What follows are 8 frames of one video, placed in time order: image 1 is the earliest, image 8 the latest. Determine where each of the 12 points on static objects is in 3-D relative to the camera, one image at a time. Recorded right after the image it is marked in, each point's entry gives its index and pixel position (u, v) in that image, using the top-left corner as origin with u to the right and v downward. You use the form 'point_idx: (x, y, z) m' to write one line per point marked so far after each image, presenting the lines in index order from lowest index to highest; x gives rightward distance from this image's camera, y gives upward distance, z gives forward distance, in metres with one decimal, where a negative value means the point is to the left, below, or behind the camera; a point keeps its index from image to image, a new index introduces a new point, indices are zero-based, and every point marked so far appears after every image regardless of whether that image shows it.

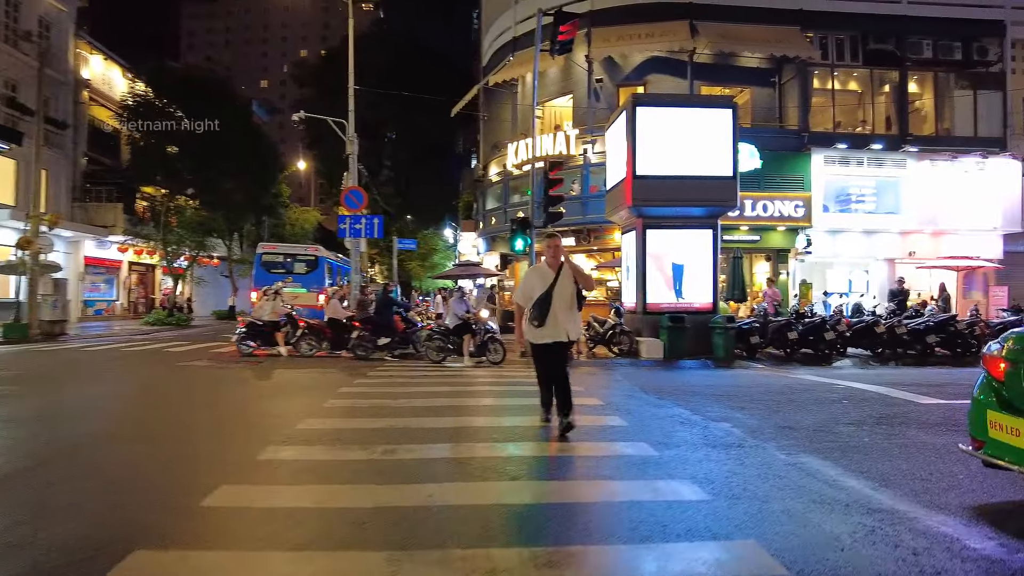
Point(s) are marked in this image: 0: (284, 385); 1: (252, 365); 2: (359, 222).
0: (-3.6, -1.6, +10.6) m
1: (-5.3, -1.6, +13.7) m
2: (-4.5, +1.9, +19.2) m
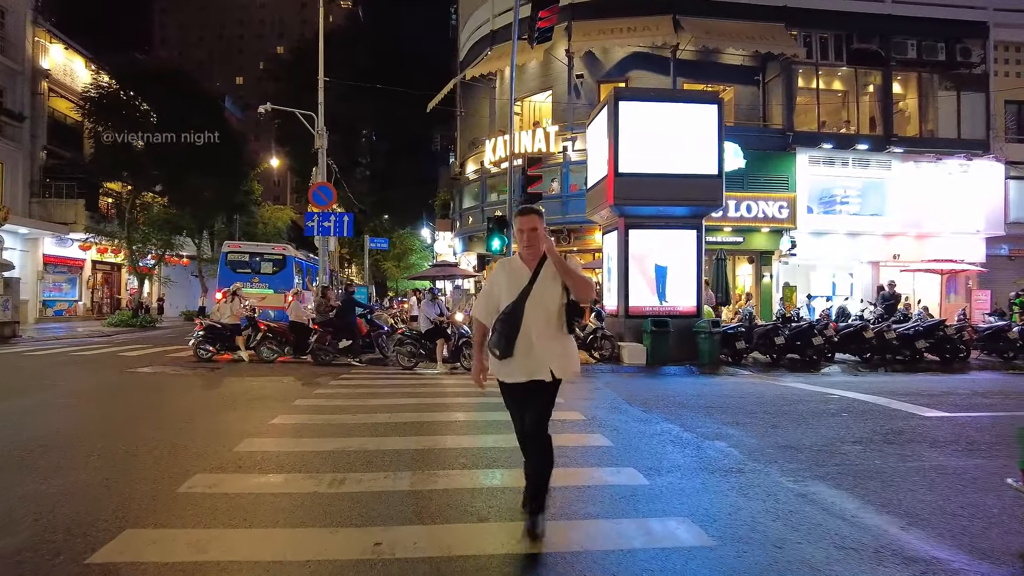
0: (-4.0, -1.6, +9.7) m
1: (-5.8, -1.6, +12.8) m
2: (-5.1, +1.9, +18.3) m
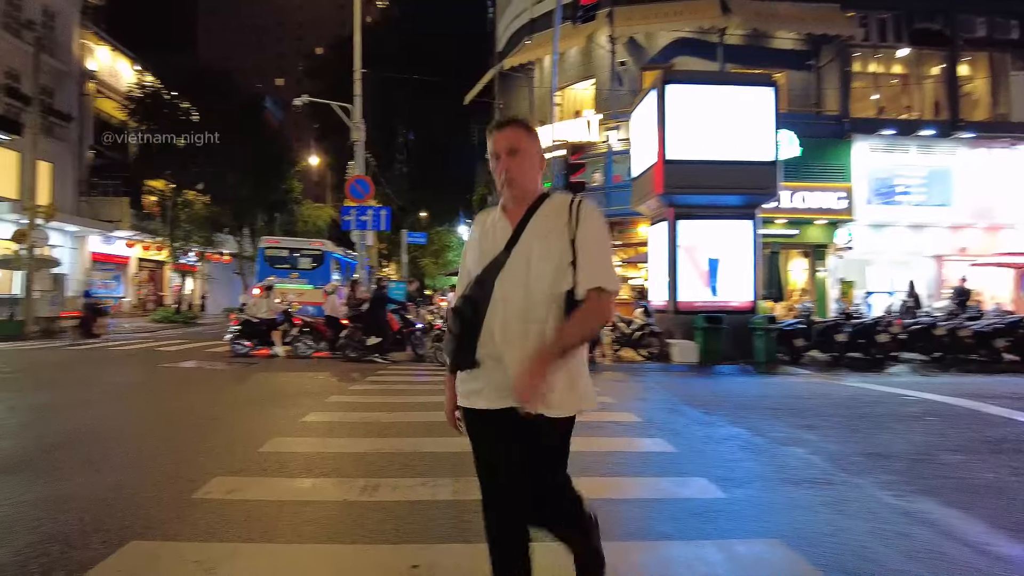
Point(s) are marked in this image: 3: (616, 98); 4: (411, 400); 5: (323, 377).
0: (-3.4, -1.5, +9.3) m
1: (-5.0, -1.5, +12.5) m
2: (-4.0, +2.0, +18.0) m
3: (+3.2, +5.8, +20.0) m
4: (-1.2, -1.4, +8.1) m
5: (-3.1, -1.5, +11.0) m
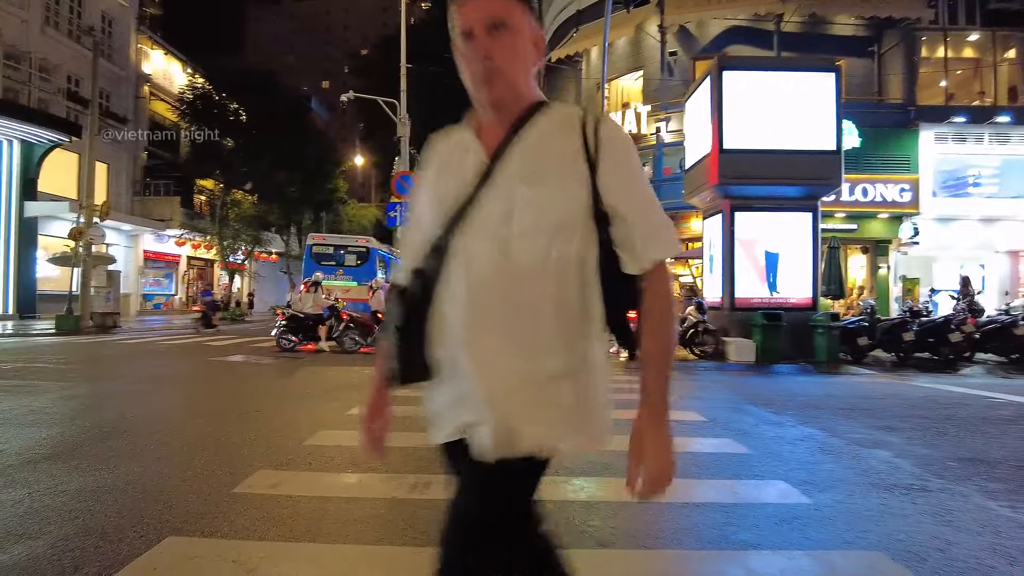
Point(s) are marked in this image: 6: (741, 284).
0: (-2.7, -1.3, +9.2) m
1: (-4.1, -1.4, +12.4) m
2: (-2.8, +2.1, +17.8) m
3: (+4.5, +5.8, +19.4) m
4: (-0.6, -1.3, +7.8) m
5: (-2.4, -1.4, +10.8) m
6: (+4.6, +0.1, +13.4) m
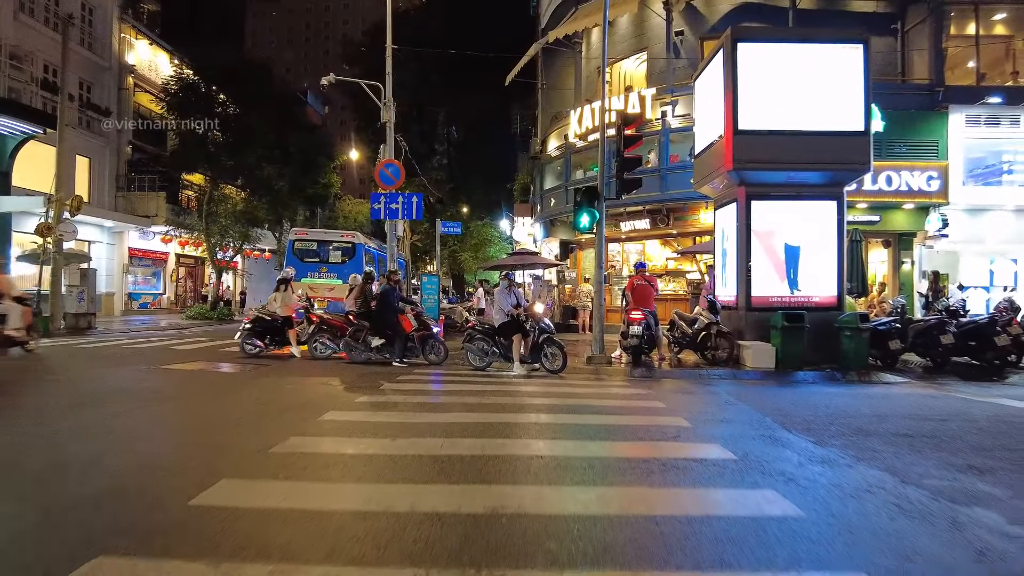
0: (-2.9, -1.3, +7.8) m
1: (-4.3, -1.4, +11.1) m
2: (-3.0, +2.2, +16.5) m
3: (+4.4, +5.9, +18.0) m
4: (-0.8, -1.3, +6.4) m
5: (-2.5, -1.4, +9.5) m
6: (+4.4, +0.1, +12.0) m
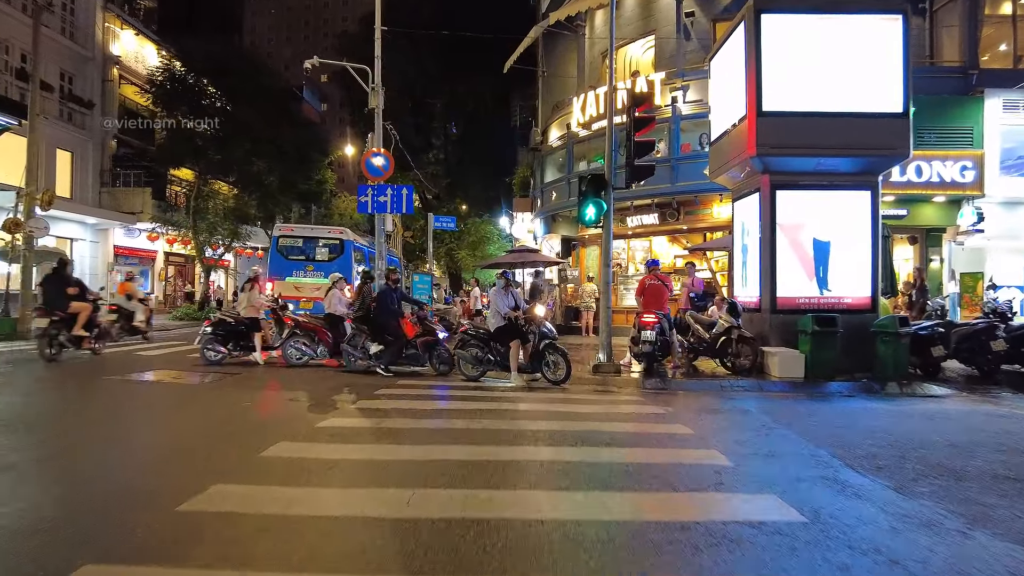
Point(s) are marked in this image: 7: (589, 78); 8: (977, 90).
0: (-2.9, -1.3, +6.6) m
1: (-4.3, -1.4, +9.9) m
2: (-3.0, +2.2, +15.3) m
3: (+4.3, +5.9, +16.8) m
4: (-0.9, -1.3, +5.2) m
5: (-2.6, -1.4, +8.2) m
6: (+4.4, +0.1, +10.8) m
7: (+2.2, +6.1, +19.2) m
8: (+10.8, +4.6, +15.3) m
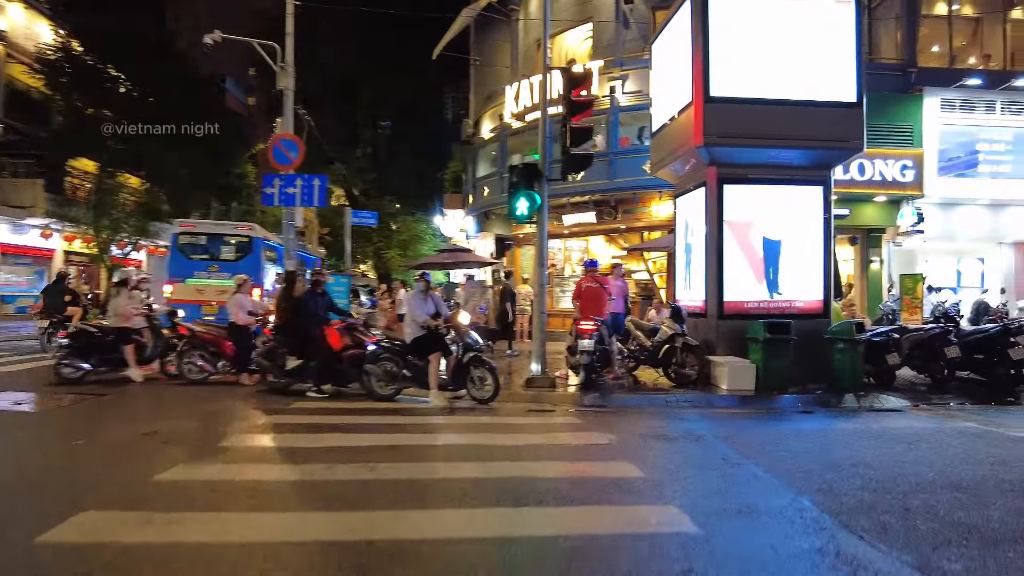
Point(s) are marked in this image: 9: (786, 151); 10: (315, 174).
0: (-3.7, -1.4, +5.0) m
1: (-5.4, -1.4, +8.1) m
2: (-4.5, +2.1, +13.6) m
3: (+2.6, +5.9, +15.8) m
4: (-1.5, -1.3, +3.8) m
5: (-3.5, -1.4, +6.7) m
6: (+3.3, +0.1, +9.9) m
7: (+0.3, +6.1, +18.0) m
8: (+9.2, +4.5, +15.0) m
9: (+4.0, +2.0, +9.6) m
10: (-4.1, +2.3, +13.7) m
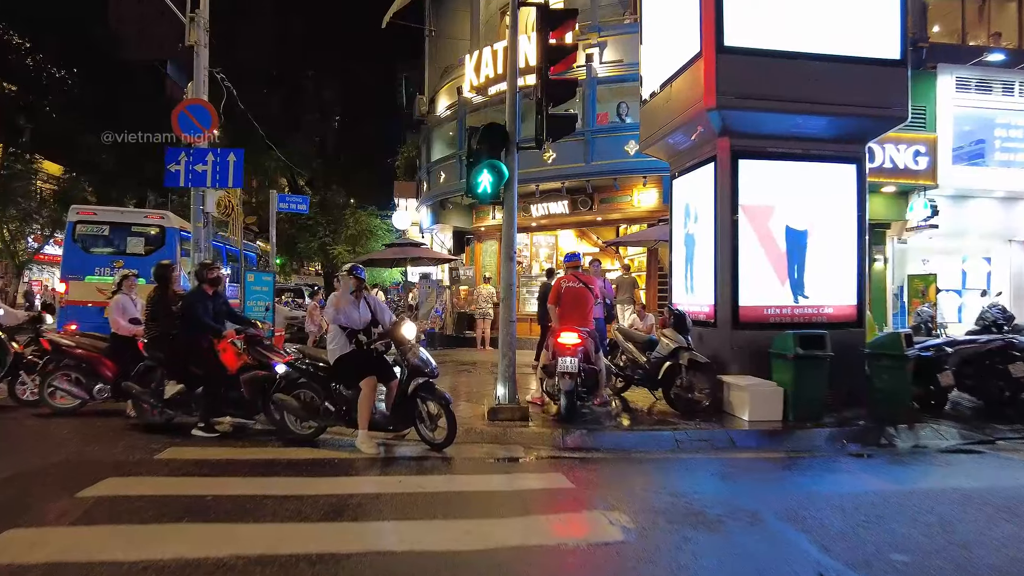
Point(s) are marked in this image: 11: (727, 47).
0: (-3.8, -1.4, +2.6) m
1: (-5.7, -1.4, +5.6) m
2: (-5.2, +2.1, +11.2) m
3: (+1.8, +5.9, +13.8) m
4: (-1.6, -1.3, +1.5) m
5: (-3.7, -1.4, +4.3) m
6: (+2.8, +0.1, +7.9) m
7: (-0.7, +6.0, +15.8) m
8: (+8.4, +4.5, +13.3) m
9: (+3.5, +2.0, +7.7) m
10: (-4.8, +2.4, +11.2) m
11: (+2.5, +2.7, +7.5) m
